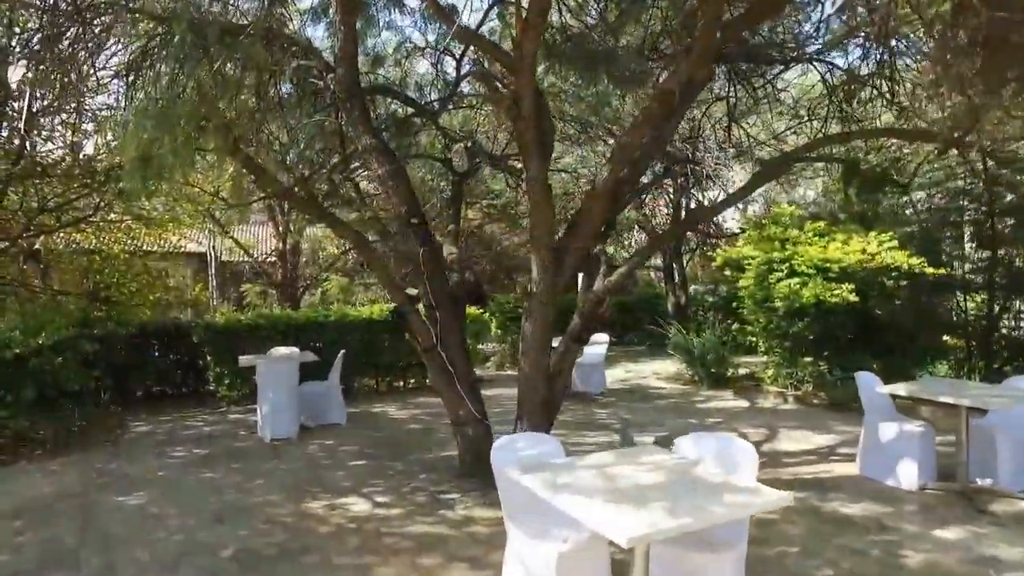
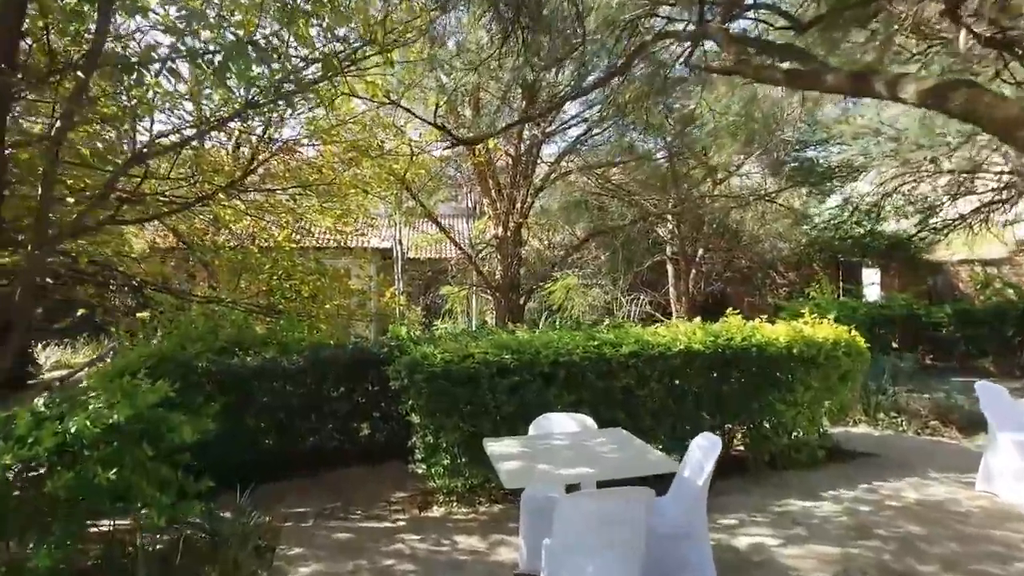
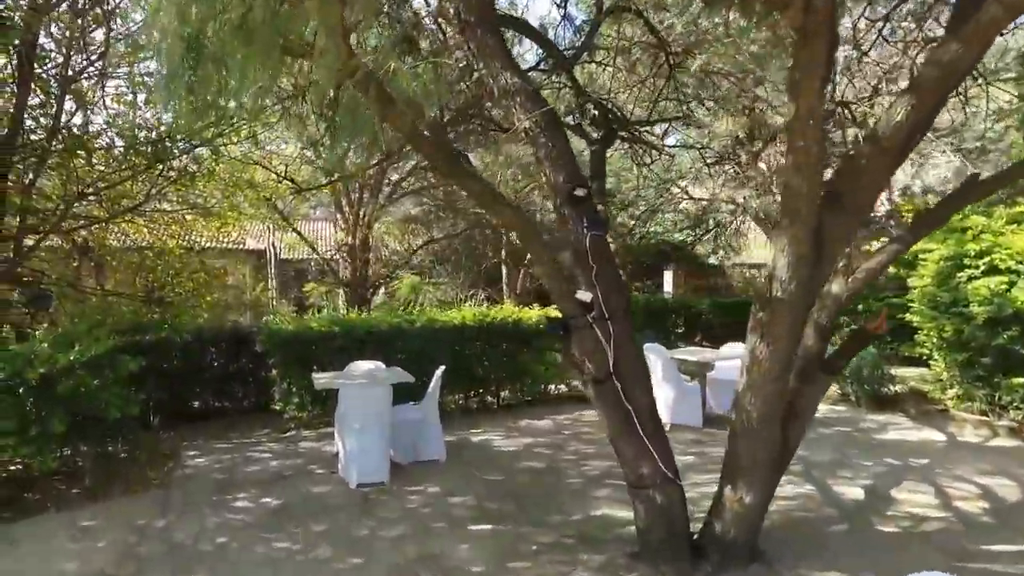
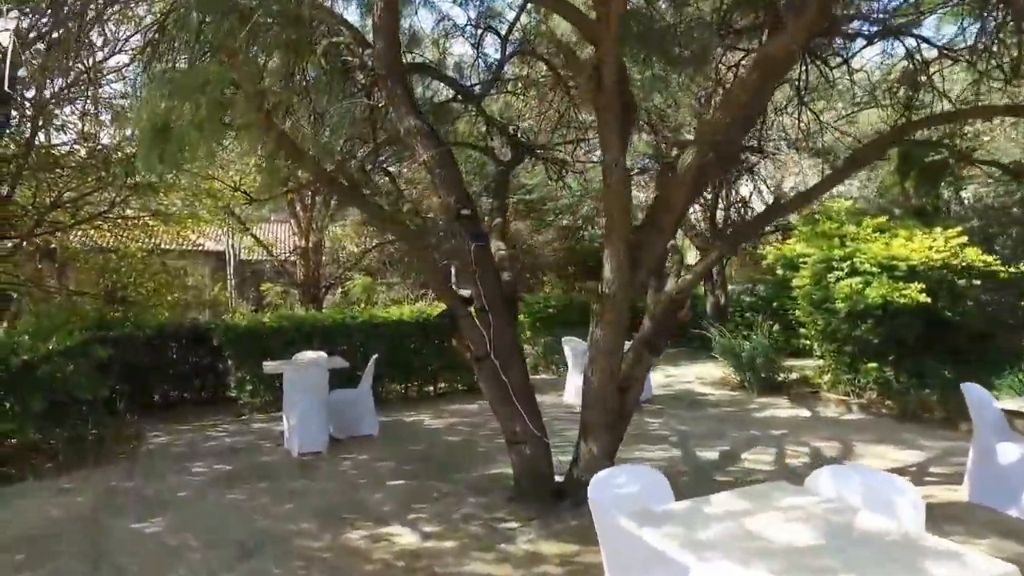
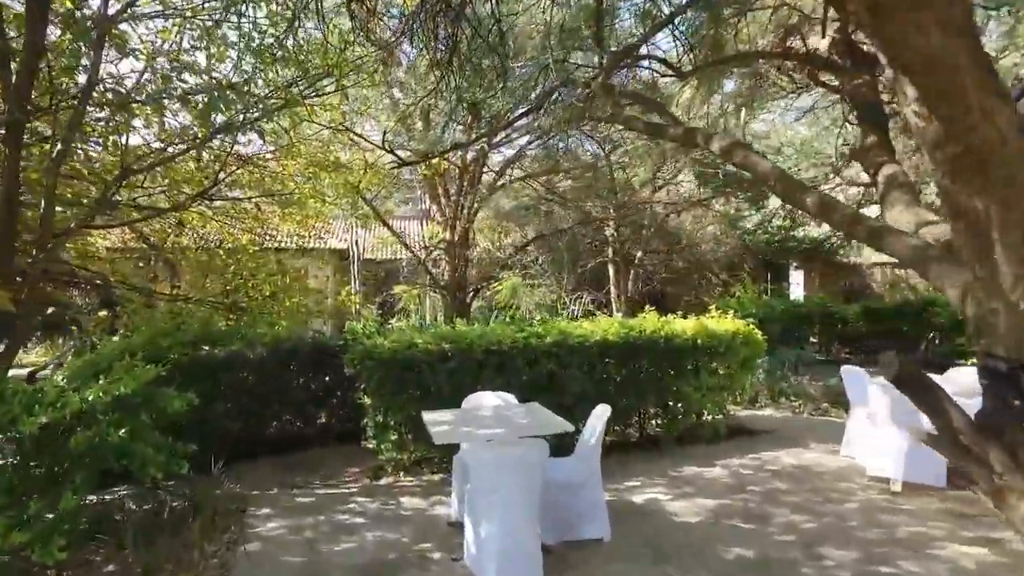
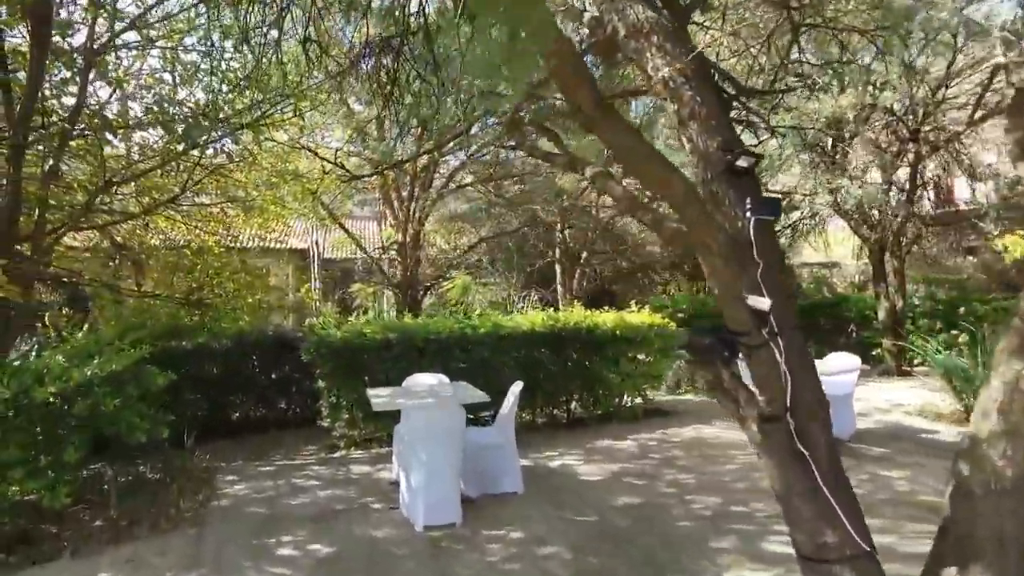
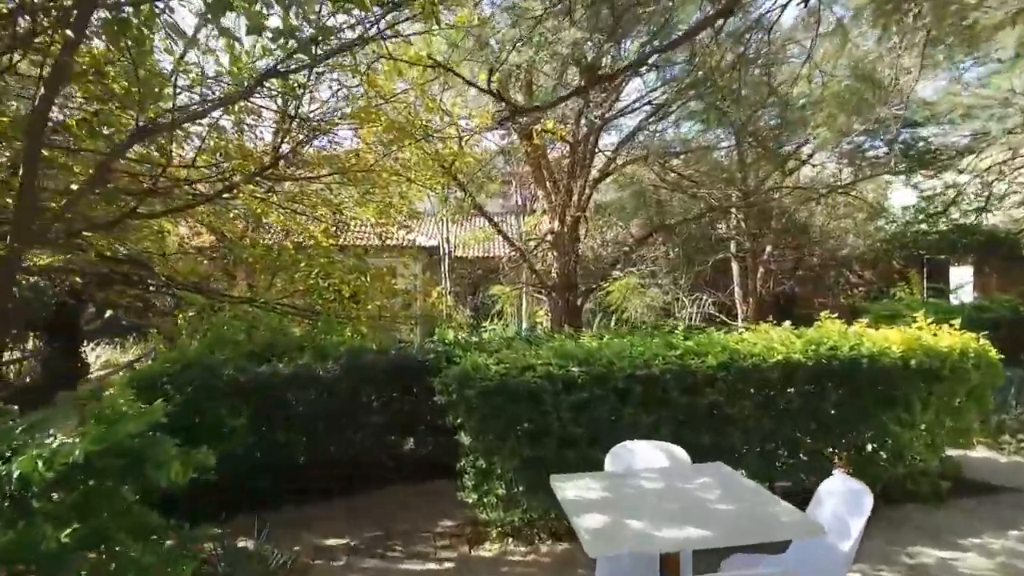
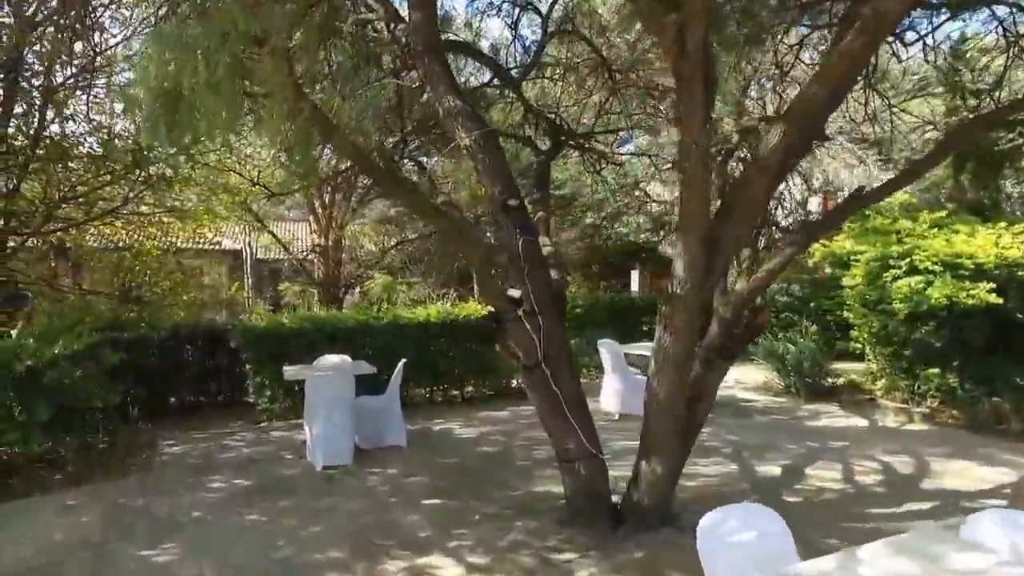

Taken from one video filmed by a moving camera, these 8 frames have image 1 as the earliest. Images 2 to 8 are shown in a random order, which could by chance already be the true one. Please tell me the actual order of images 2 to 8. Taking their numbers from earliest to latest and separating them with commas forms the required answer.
4, 8, 3, 6, 5, 2, 7
